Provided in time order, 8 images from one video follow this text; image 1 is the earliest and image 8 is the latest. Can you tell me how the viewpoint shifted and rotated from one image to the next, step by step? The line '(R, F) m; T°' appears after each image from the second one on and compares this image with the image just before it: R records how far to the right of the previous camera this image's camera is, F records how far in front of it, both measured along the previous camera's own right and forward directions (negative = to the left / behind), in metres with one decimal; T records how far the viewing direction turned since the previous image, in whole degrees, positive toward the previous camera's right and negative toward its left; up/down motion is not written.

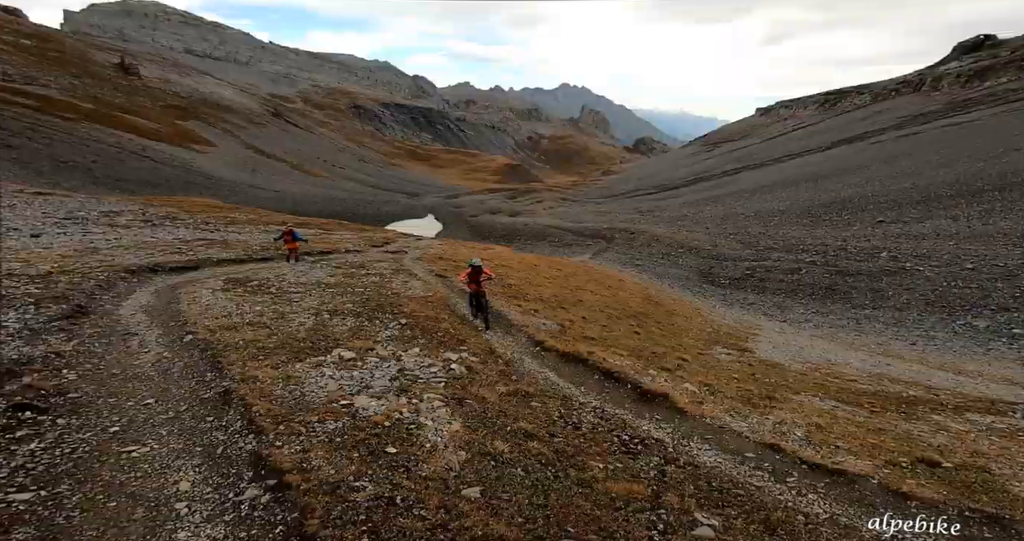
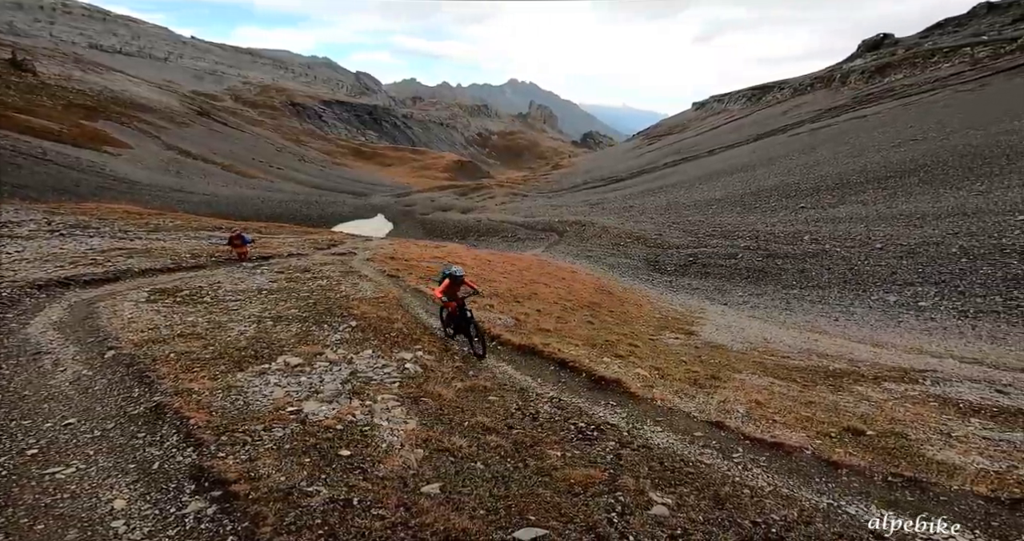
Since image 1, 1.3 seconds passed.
(0.0, 0.0) m; +6°
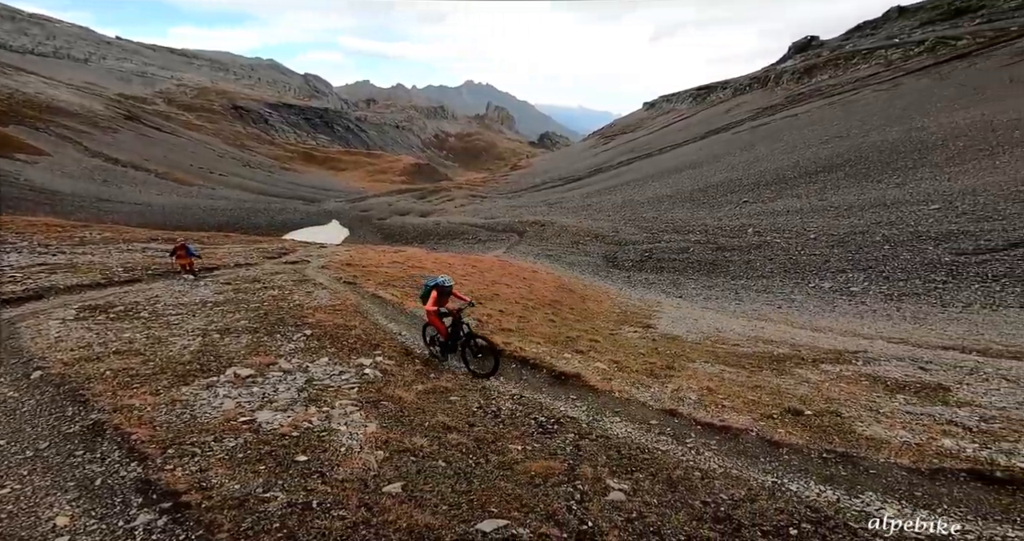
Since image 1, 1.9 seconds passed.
(+0.1, -0.3) m; +5°
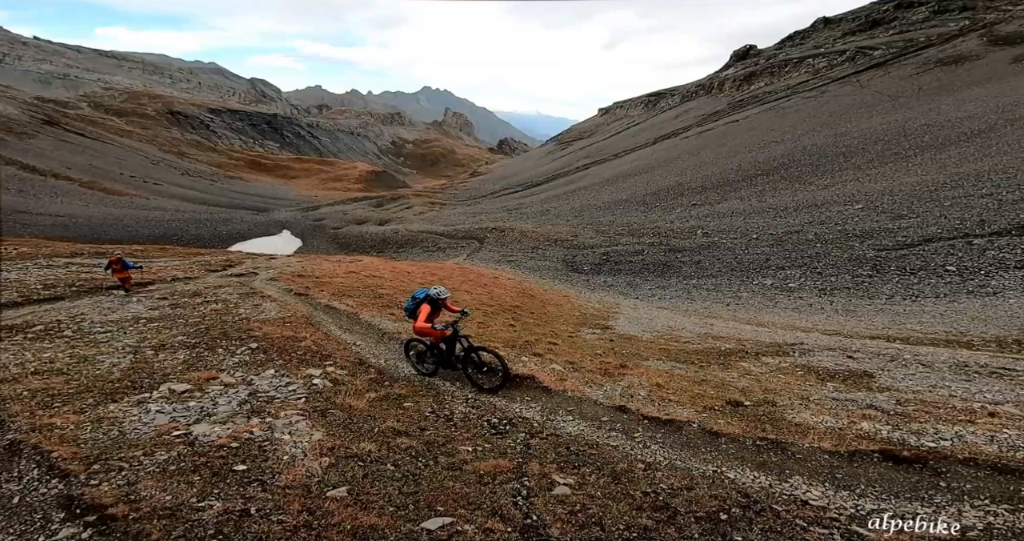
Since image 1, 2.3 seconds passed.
(+0.3, -0.3) m; +5°
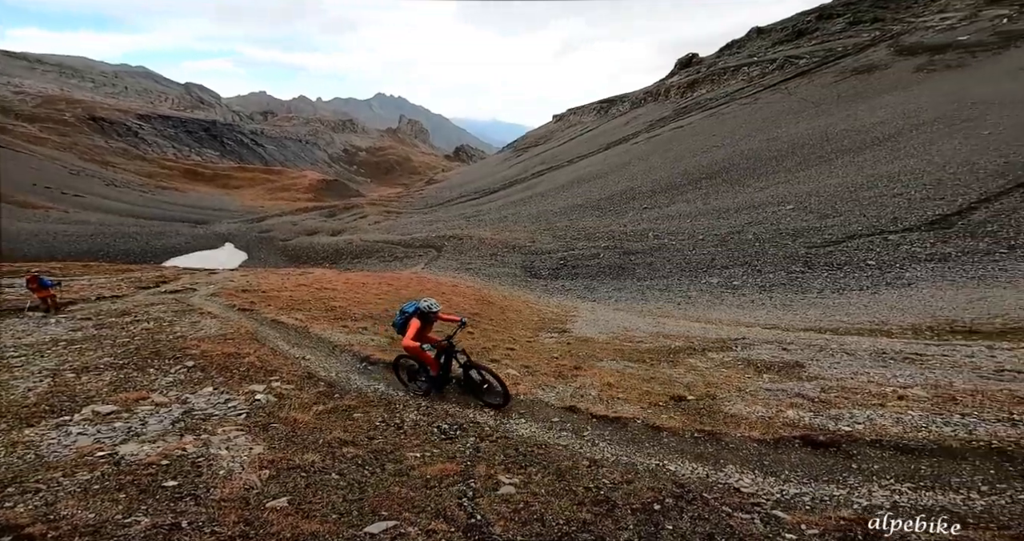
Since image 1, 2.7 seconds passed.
(+0.4, -0.3) m; +5°
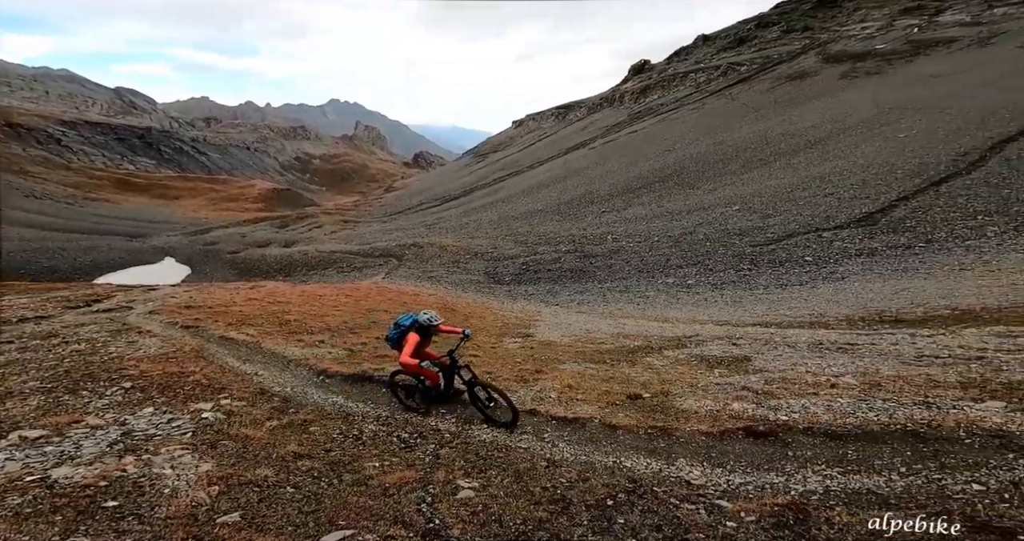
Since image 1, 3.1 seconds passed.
(+0.2, -0.2) m; +4°
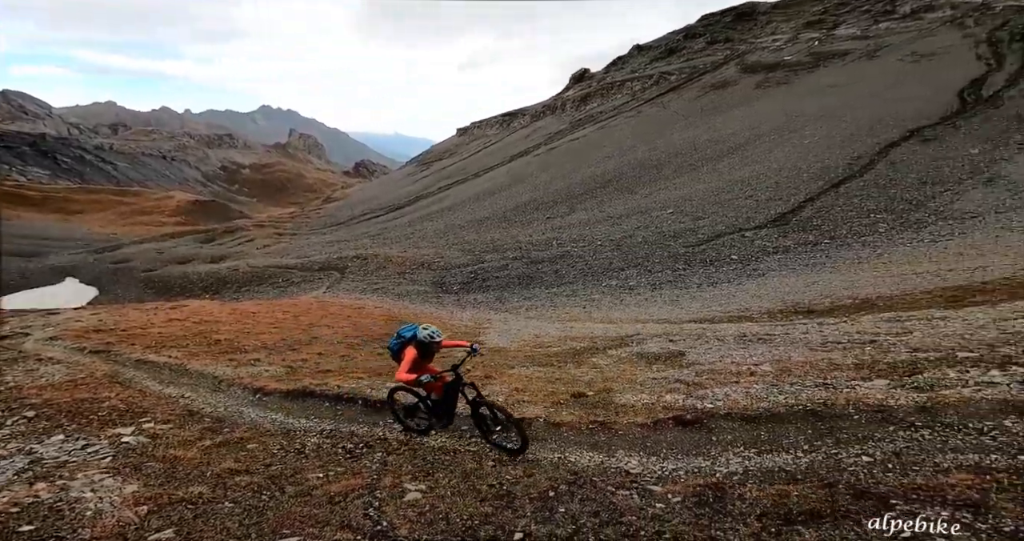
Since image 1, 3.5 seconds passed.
(+0.2, -0.4) m; +6°
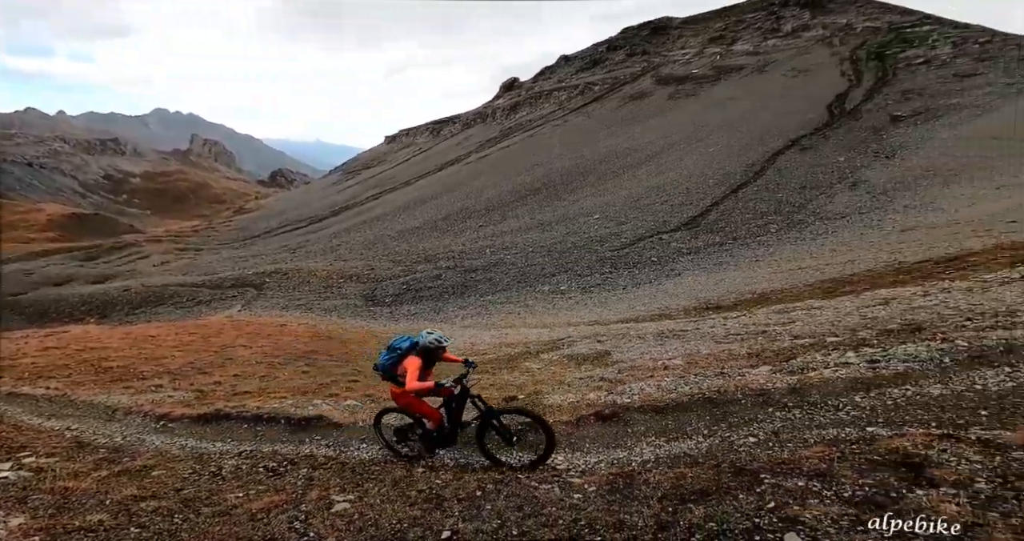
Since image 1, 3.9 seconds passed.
(+0.2, -0.4) m; +8°
